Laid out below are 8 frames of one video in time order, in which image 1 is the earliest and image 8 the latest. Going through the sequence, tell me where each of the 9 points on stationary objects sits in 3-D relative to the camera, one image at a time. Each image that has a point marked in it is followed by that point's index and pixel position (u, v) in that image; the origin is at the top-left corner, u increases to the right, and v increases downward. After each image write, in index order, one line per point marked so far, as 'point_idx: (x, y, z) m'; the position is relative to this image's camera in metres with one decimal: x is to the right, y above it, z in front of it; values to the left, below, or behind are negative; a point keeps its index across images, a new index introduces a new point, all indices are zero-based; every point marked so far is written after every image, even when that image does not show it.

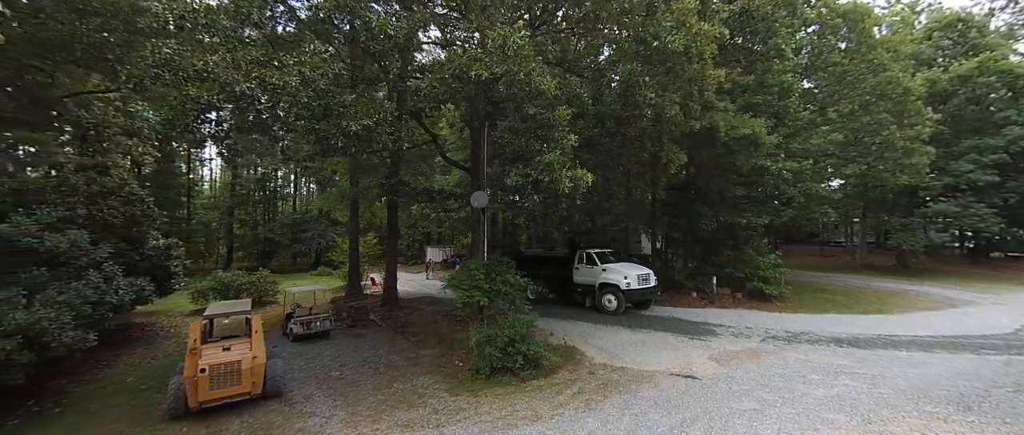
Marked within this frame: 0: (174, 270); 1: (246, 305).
0: (-8.7, -1.3, +9.8) m
1: (-3.9, -1.3, +5.6) m
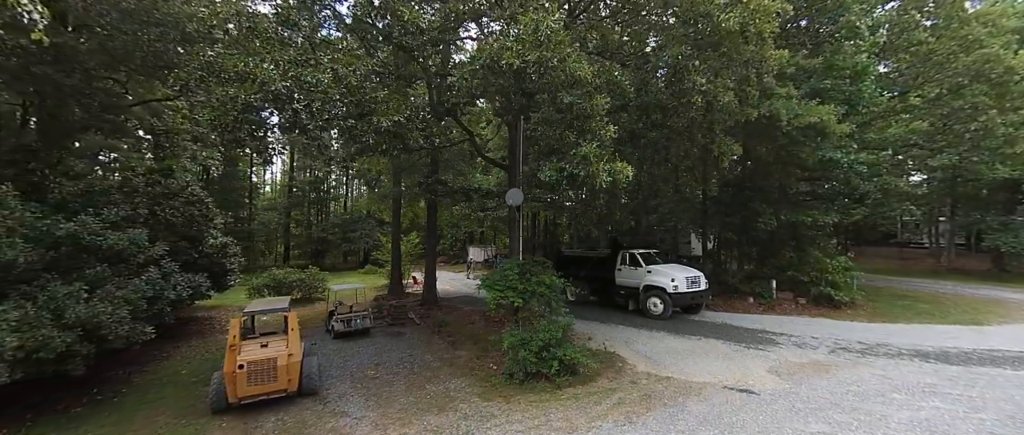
0: (-7.8, -1.3, +10.4) m
1: (-3.4, -1.3, +5.7) m
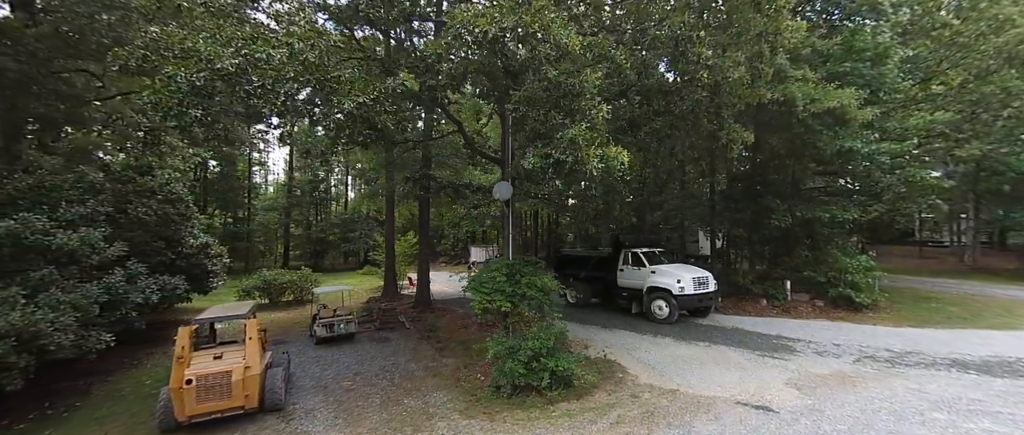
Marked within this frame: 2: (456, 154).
0: (-7.9, -1.3, +9.9) m
1: (-3.6, -1.2, +5.2) m
2: (-1.7, +2.0, +11.8) m
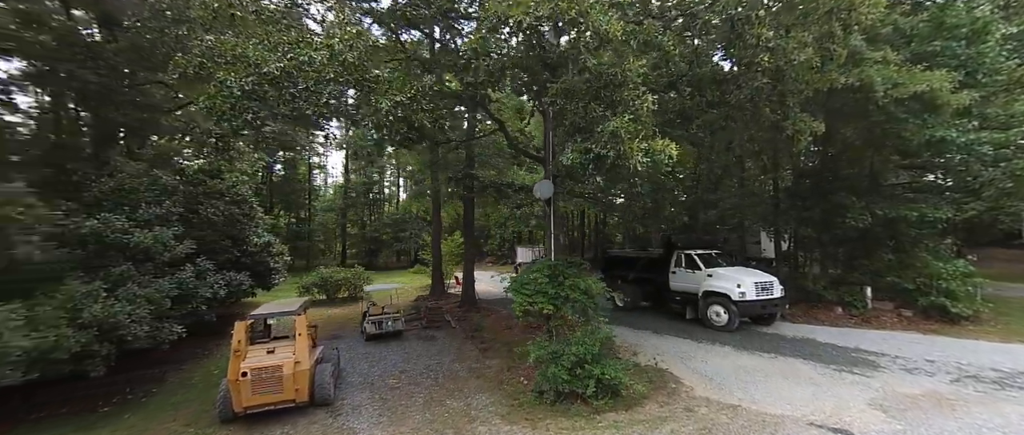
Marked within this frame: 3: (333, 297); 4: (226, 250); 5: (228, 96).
0: (-6.7, -1.3, +10.6) m
1: (-3.0, -1.2, +5.4) m
2: (-0.4, +2.0, +11.8) m
3: (-6.7, -3.0, +14.3) m
4: (-6.9, -0.8, +9.1) m
5: (-4.1, +1.7, +5.5) m
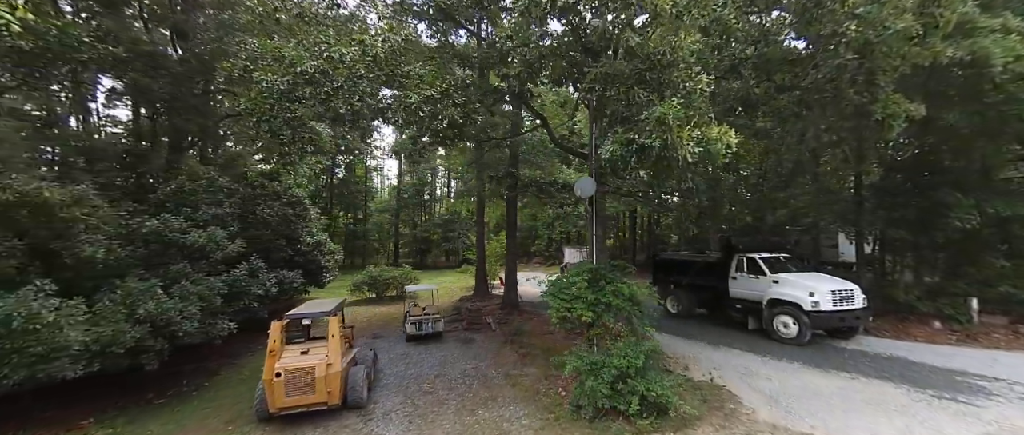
0: (-5.5, -1.4, +11.1) m
1: (-2.5, -1.3, +5.4) m
2: (+0.9, +2.0, +11.4) m
3: (-5.1, -3.0, +14.8) m
4: (-5.9, -0.8, +9.7) m
5: (-3.6, +1.7, +5.7) m
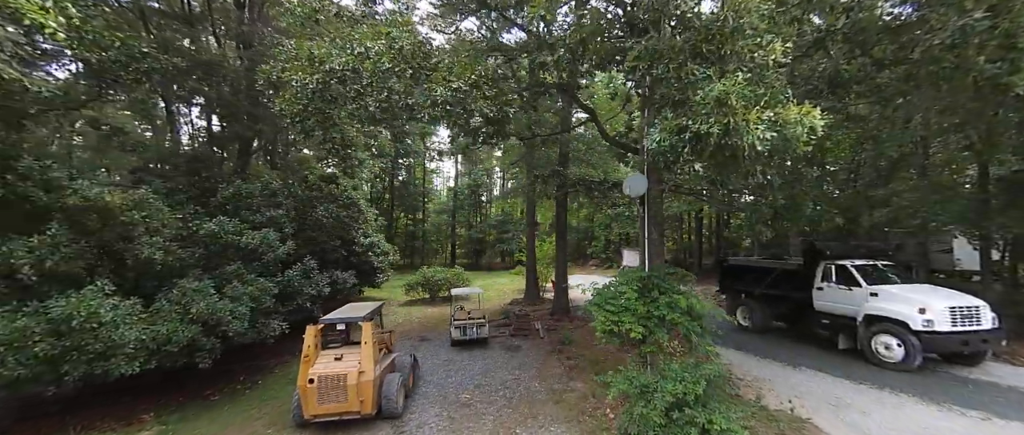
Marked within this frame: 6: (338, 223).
0: (-4.1, -1.4, +11.4) m
1: (-2.0, -1.3, +5.3) m
2: (+2.3, +2.0, +10.8) m
3: (-3.1, -3.1, +15.0) m
4: (-4.7, -0.9, +10.0) m
5: (-3.0, +1.7, +5.7) m
6: (-4.6, -0.1, +10.0) m
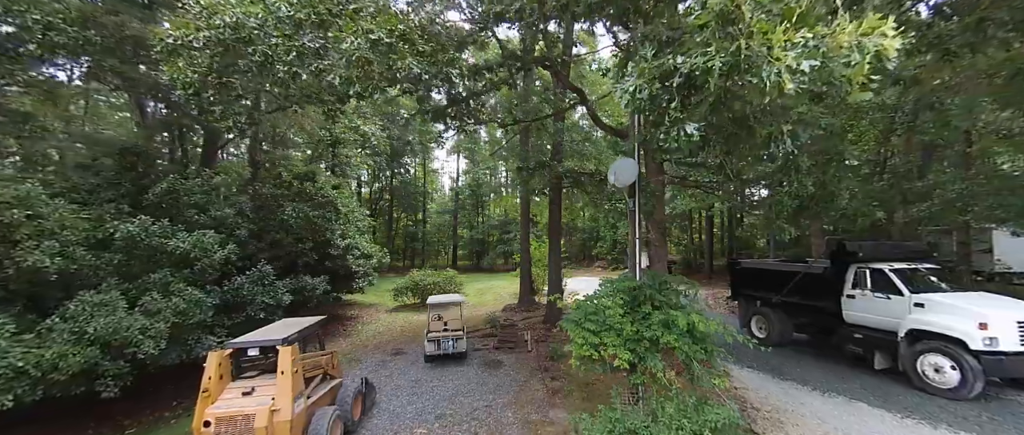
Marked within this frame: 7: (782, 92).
0: (-4.4, -1.4, +10.5) m
1: (-2.4, -1.3, +4.4) m
2: (+2.0, +2.0, +9.7) m
3: (-3.3, -3.1, +14.0) m
4: (-5.0, -0.9, +9.2) m
5: (-3.4, +1.7, +4.8) m
6: (-4.9, -0.1, +9.1) m
7: (+1.7, +0.6, +2.3) m
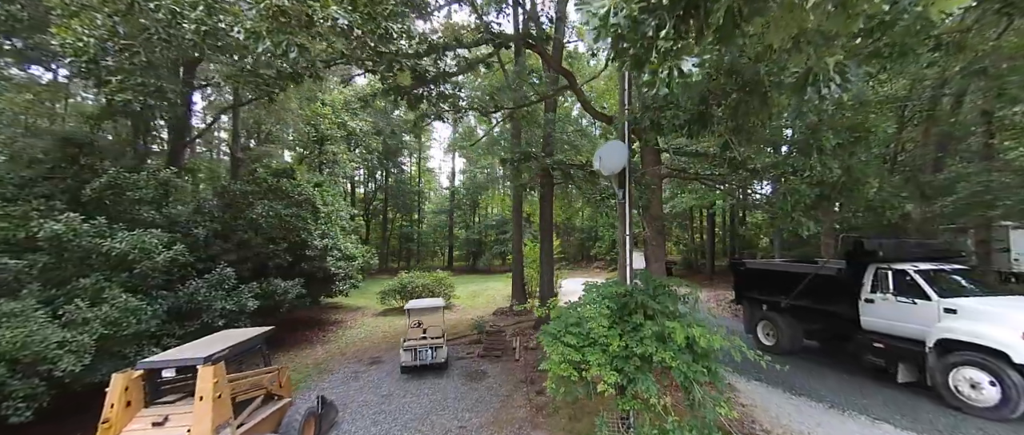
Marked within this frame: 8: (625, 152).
0: (-4.7, -1.4, +9.9) m
1: (-2.7, -1.2, +3.8) m
2: (+1.7, +2.1, +9.1) m
3: (-3.5, -3.1, +13.4) m
4: (-5.3, -0.9, +8.6) m
5: (-3.7, +1.7, +4.2) m
6: (-5.2, -0.1, +8.5) m
7: (+1.4, +0.7, +1.6) m
8: (+1.2, +0.6, +3.9) m
